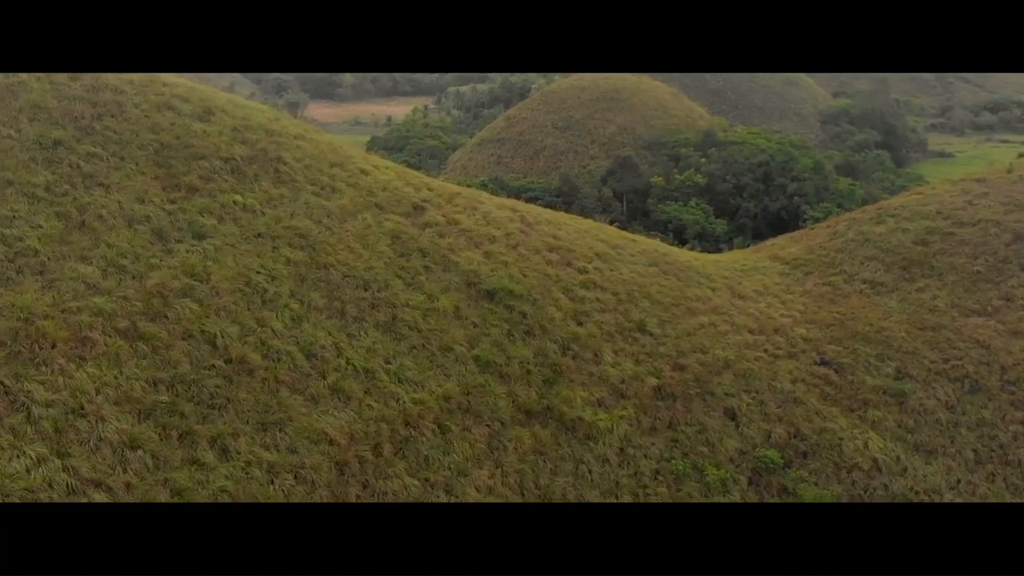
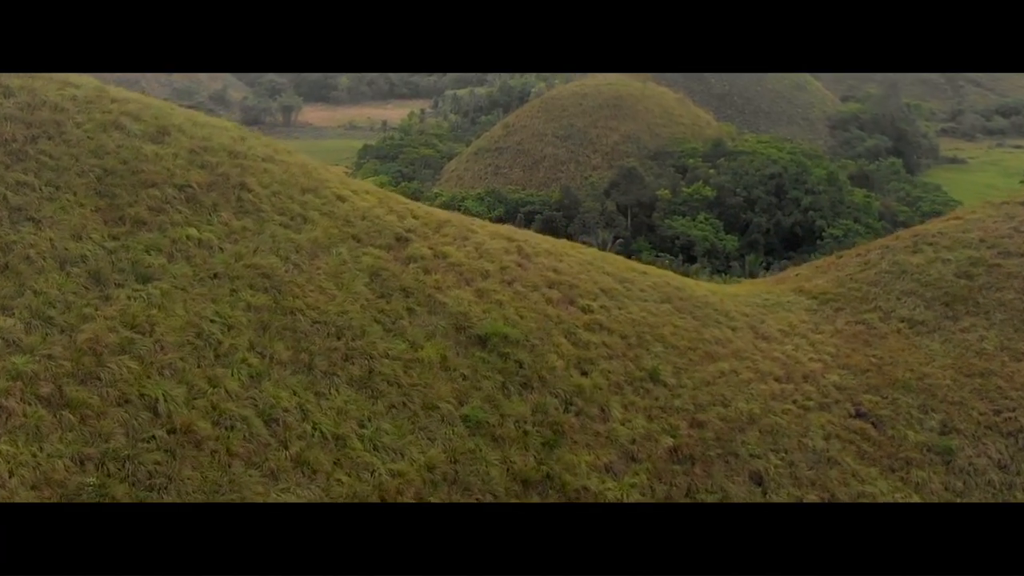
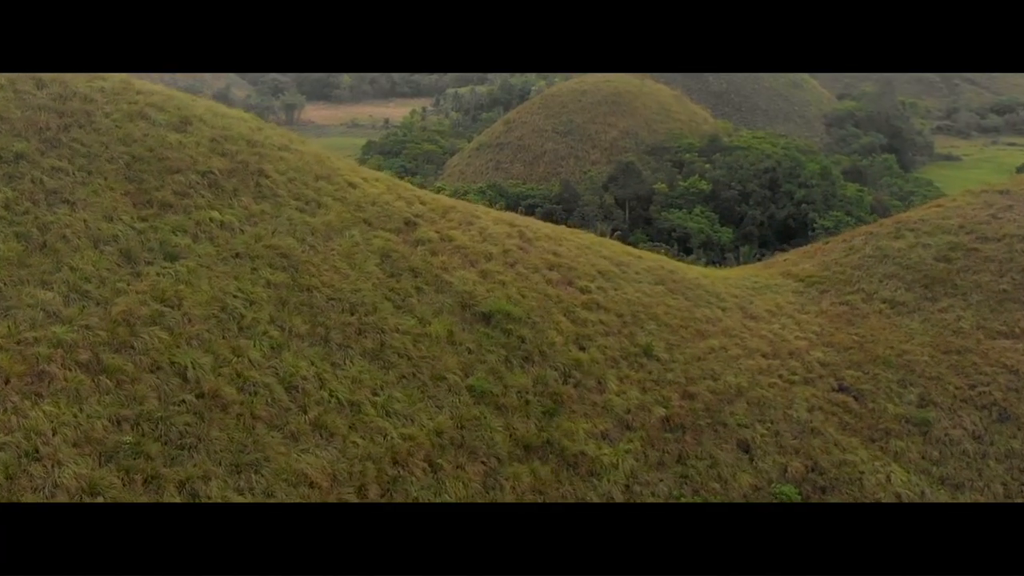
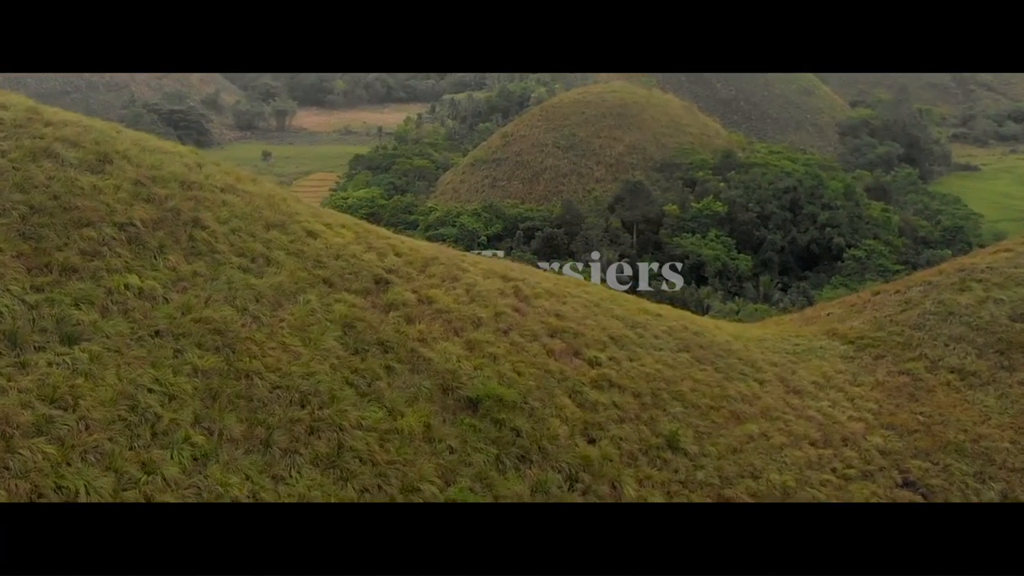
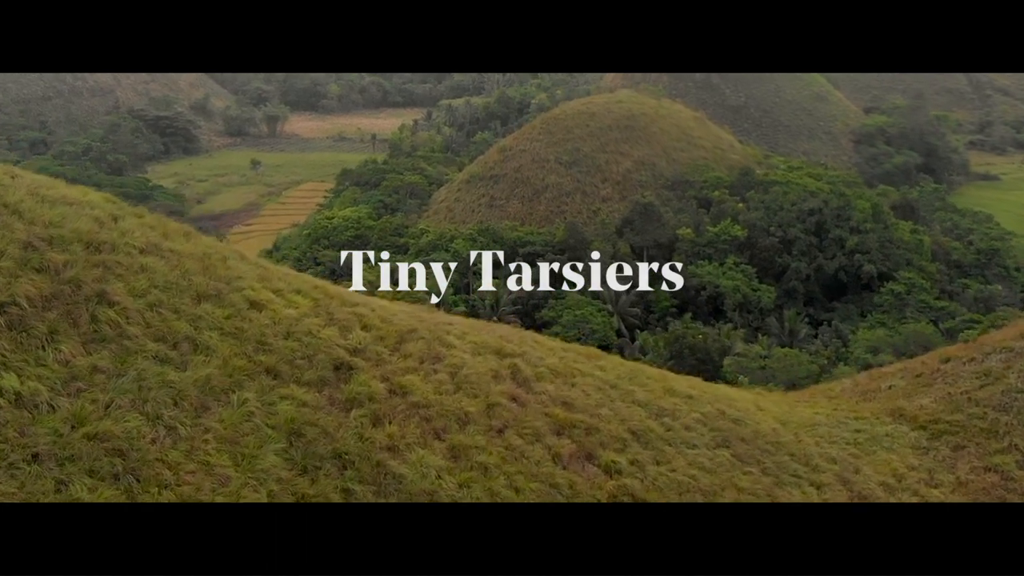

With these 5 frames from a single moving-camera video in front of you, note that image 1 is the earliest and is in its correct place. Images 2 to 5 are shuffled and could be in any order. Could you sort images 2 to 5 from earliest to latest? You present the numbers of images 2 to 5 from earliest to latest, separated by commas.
3, 2, 4, 5
